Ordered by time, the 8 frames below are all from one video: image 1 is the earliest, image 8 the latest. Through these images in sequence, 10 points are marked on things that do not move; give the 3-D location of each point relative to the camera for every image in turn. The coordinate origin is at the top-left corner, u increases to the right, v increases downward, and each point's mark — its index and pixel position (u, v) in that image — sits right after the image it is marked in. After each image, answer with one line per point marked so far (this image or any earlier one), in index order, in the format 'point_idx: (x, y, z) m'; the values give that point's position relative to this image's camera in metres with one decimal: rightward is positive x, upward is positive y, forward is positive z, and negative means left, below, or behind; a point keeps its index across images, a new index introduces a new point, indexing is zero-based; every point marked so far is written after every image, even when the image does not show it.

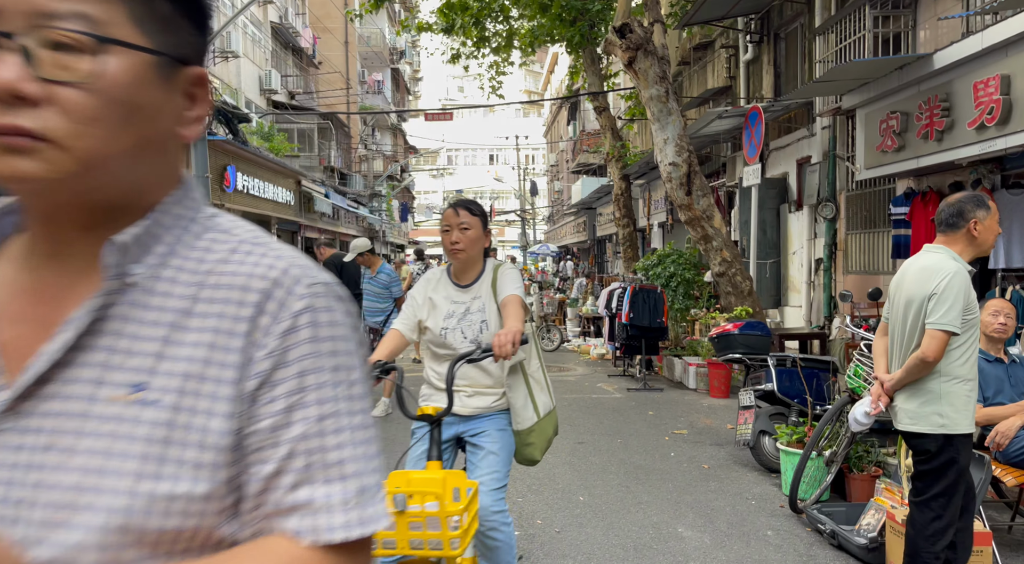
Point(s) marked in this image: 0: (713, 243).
0: (+2.6, +0.5, +10.2) m
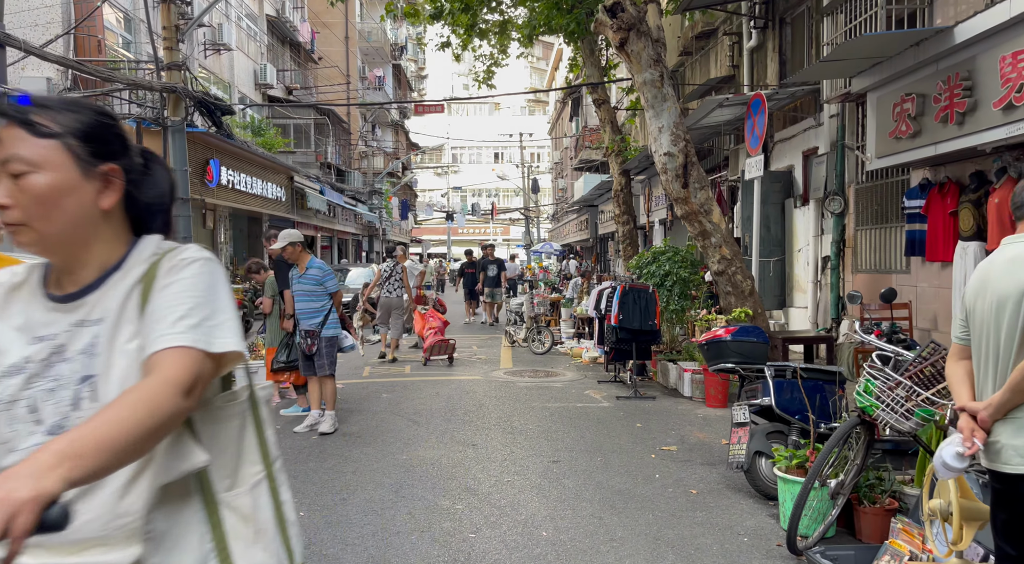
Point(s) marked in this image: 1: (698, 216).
0: (+2.4, +0.5, +9.5) m
1: (+2.2, +0.8, +9.4) m
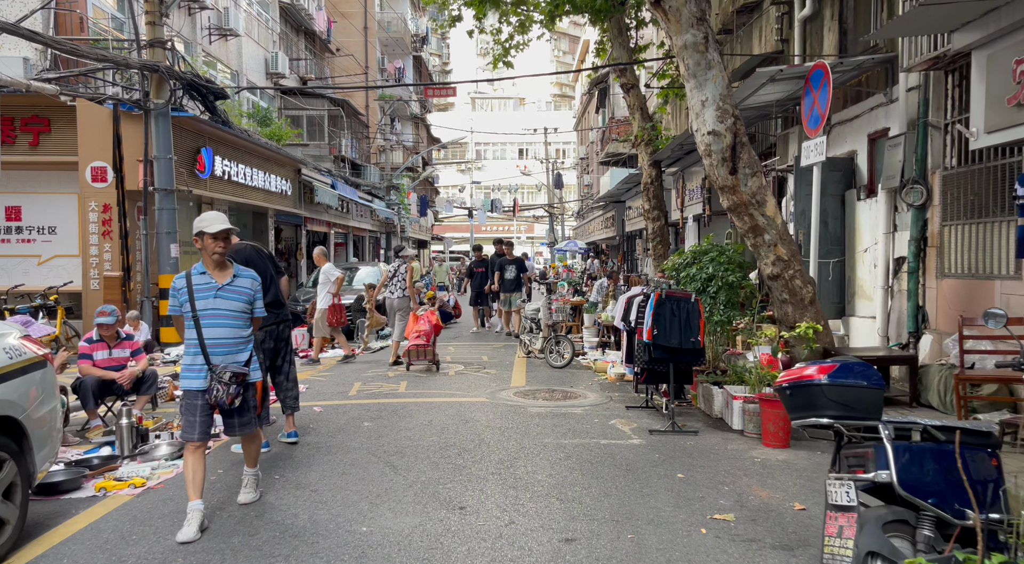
0: (+2.5, +0.4, +7.8) m
1: (+2.3, +0.7, +7.8) m
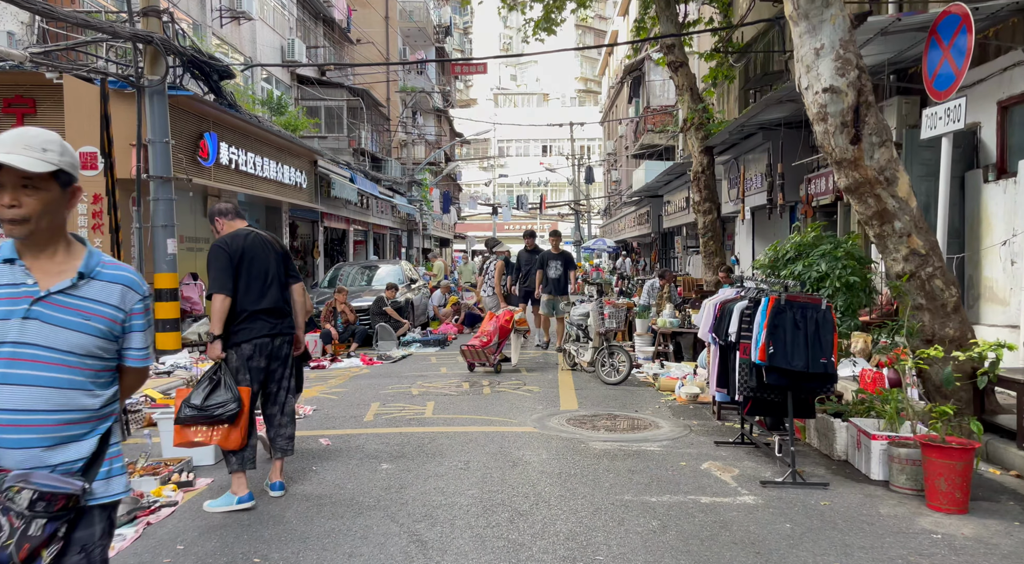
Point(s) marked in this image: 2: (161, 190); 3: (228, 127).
0: (+2.9, +0.4, +6.1) m
1: (+2.8, +0.7, +6.0) m
2: (-5.1, +1.3, +11.5) m
3: (-5.5, +3.0, +15.2) m
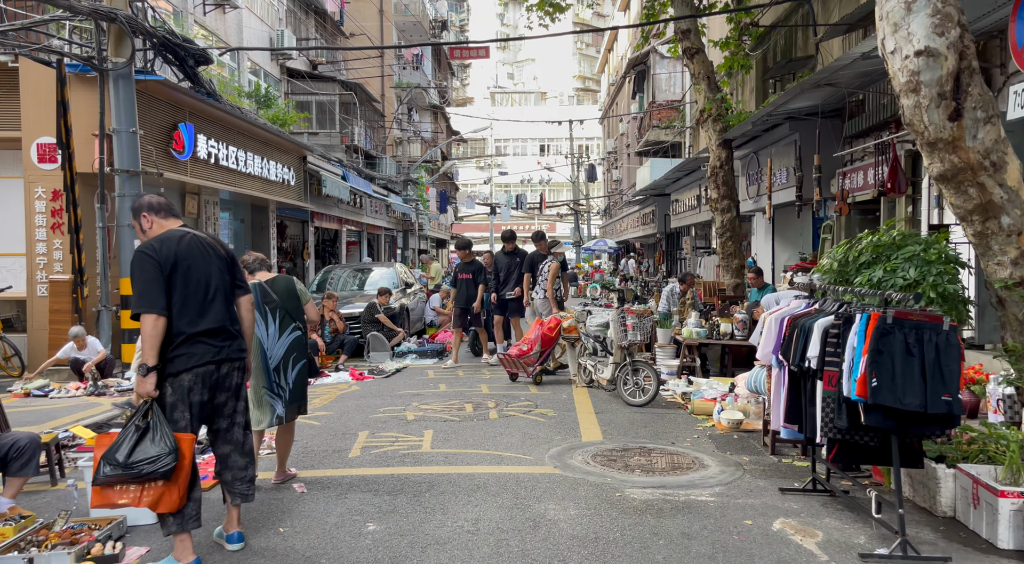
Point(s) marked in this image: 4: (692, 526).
0: (+3.0, +0.4, +4.9) m
1: (+2.9, +0.7, +4.9) m
2: (-5.0, +1.3, +10.3) m
3: (-5.4, +2.9, +14.0) m
4: (+1.0, -1.3, +4.3) m
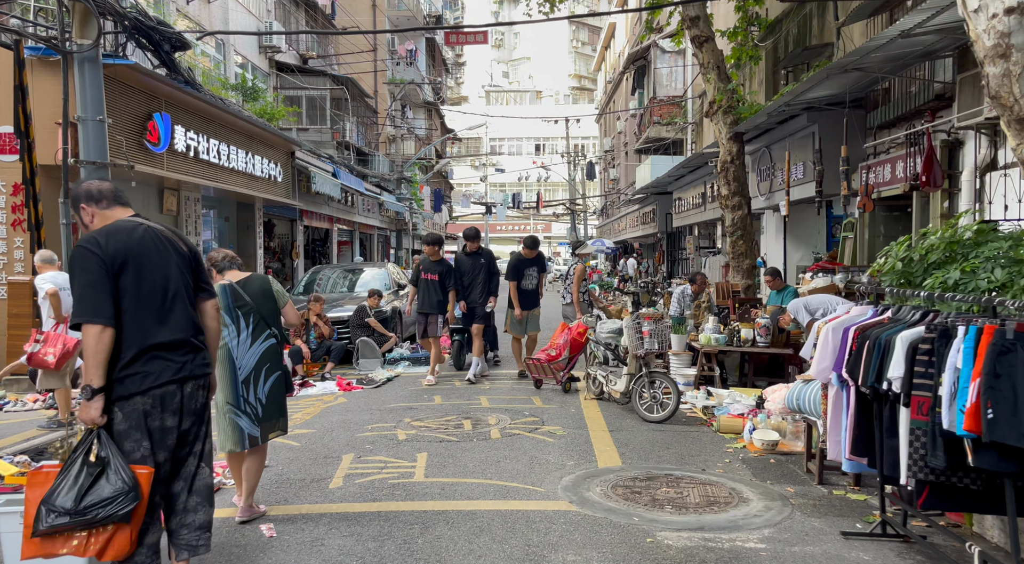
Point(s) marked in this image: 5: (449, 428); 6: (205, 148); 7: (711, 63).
0: (+3.1, +0.4, +4.1) m
1: (+2.9, +0.7, +4.1) m
2: (-5.0, +1.2, +9.4) m
3: (-5.4, +2.9, +13.1) m
4: (+1.0, -1.4, +3.5) m
5: (-0.5, -1.3, +6.9) m
6: (-5.2, +2.3, +13.4) m
7: (+3.5, +3.8, +13.8) m
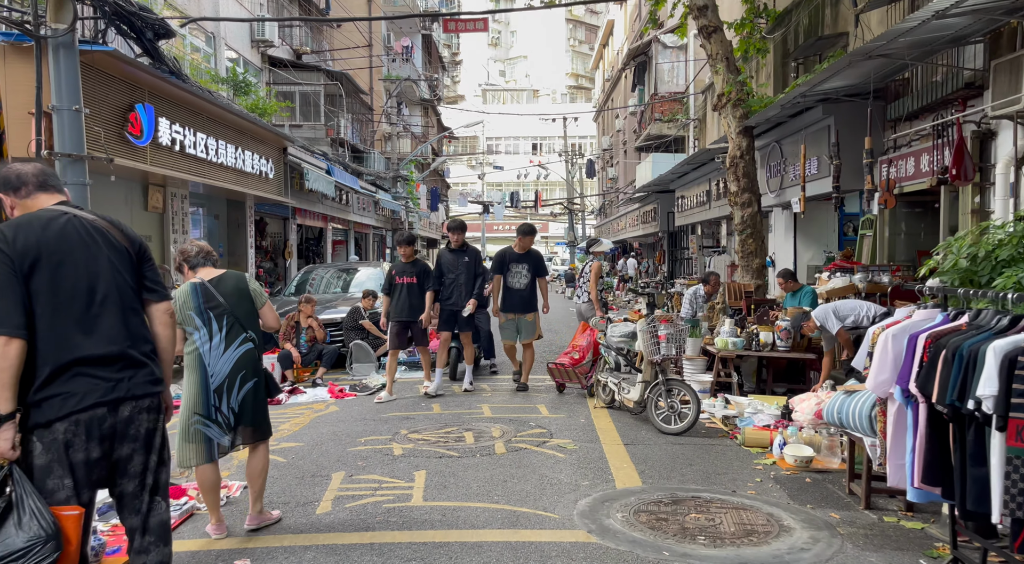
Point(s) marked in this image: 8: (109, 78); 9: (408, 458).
0: (+3.2, +0.4, +3.6) m
1: (+3.0, +0.7, +3.5) m
2: (-5.0, +1.2, +8.8) m
3: (-5.4, +2.9, +12.5) m
4: (+1.1, -1.4, +3.0) m
5: (-0.5, -1.3, +6.3) m
6: (-5.2, +2.3, +12.9) m
7: (+3.5, +3.8, +13.2) m
8: (-5.4, +2.7, +10.6) m
9: (-0.8, -1.3, +5.8) m
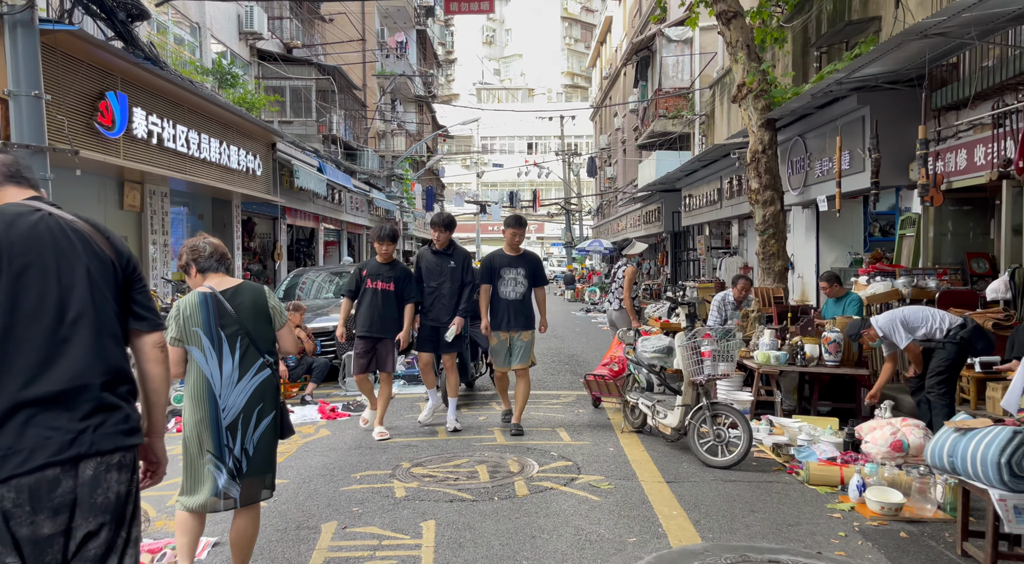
0: (+3.3, +0.3, +2.6) m
1: (+3.2, +0.6, +2.6) m
2: (-4.8, +1.2, +7.8) m
3: (-5.3, +2.8, +11.5) m
4: (+1.3, -1.4, +2.0) m
5: (-0.4, -1.3, +5.4) m
6: (-5.1, +2.2, +11.9) m
7: (+3.6, +3.8, +12.3) m
8: (-5.3, +2.7, +9.6) m
9: (-0.6, -1.4, +4.9) m
